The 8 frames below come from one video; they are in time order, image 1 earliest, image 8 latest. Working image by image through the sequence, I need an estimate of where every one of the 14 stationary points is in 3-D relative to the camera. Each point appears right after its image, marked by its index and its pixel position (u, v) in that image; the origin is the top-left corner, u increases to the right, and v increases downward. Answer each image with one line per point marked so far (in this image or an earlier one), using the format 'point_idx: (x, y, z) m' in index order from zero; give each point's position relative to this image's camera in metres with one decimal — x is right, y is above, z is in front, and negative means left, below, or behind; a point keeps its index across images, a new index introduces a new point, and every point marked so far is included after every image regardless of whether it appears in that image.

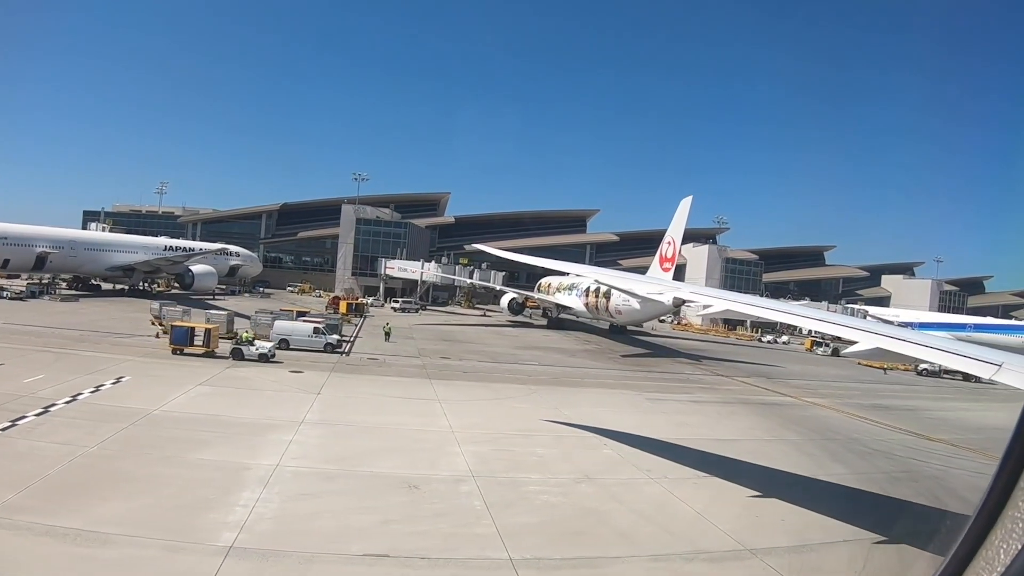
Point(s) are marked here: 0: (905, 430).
0: (+11.1, -3.9, +14.9) m
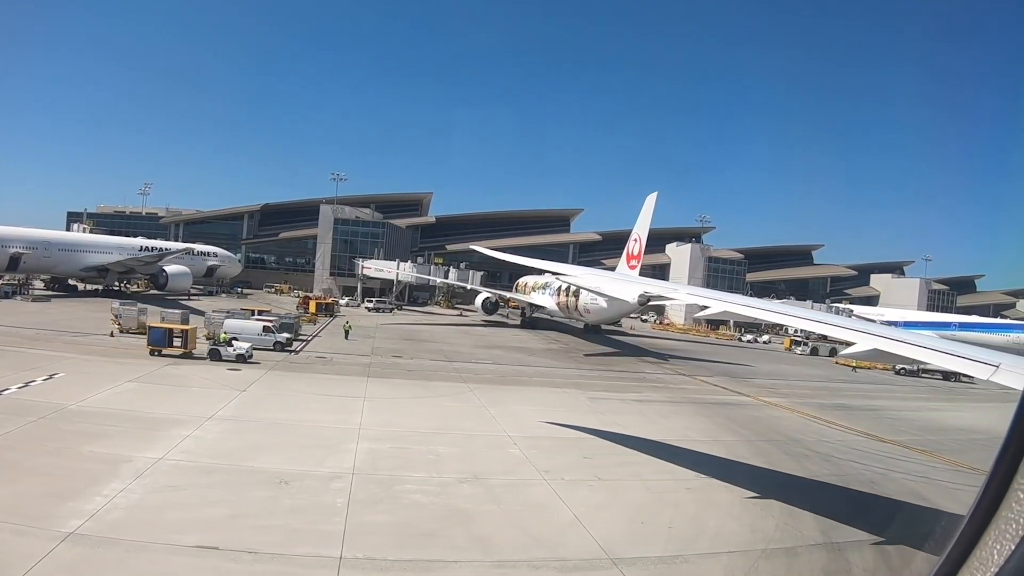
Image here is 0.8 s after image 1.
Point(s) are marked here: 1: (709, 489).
0: (+9.5, -3.8, +14.6) m
1: (+3.2, -3.2, +8.6) m
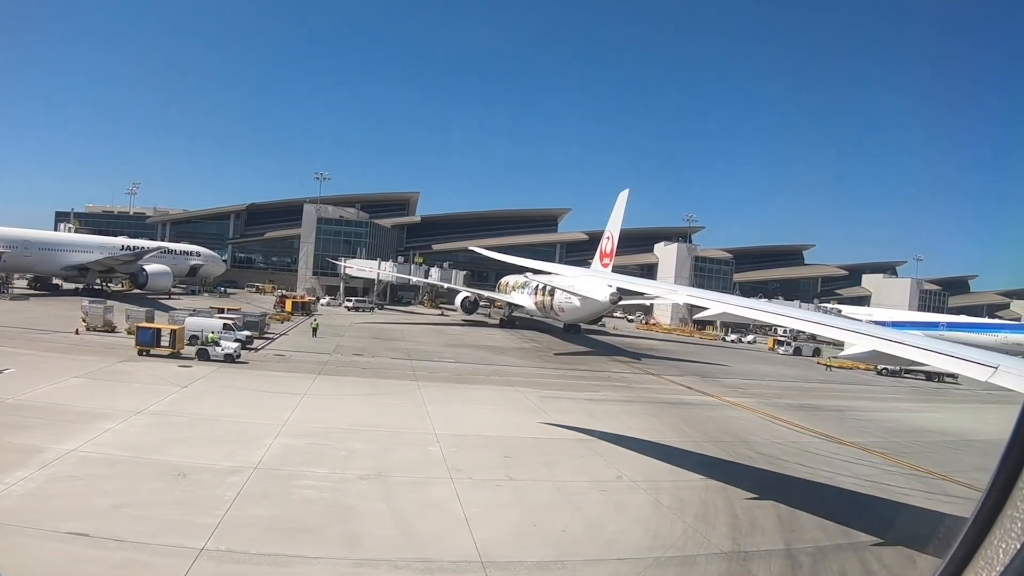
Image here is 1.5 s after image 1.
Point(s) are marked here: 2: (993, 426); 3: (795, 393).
0: (+8.2, -3.8, +14.3) m
1: (+1.8, -3.1, +8.4) m
2: (+16.0, -4.5, +18.1) m
3: (+10.2, -3.7, +19.5) m
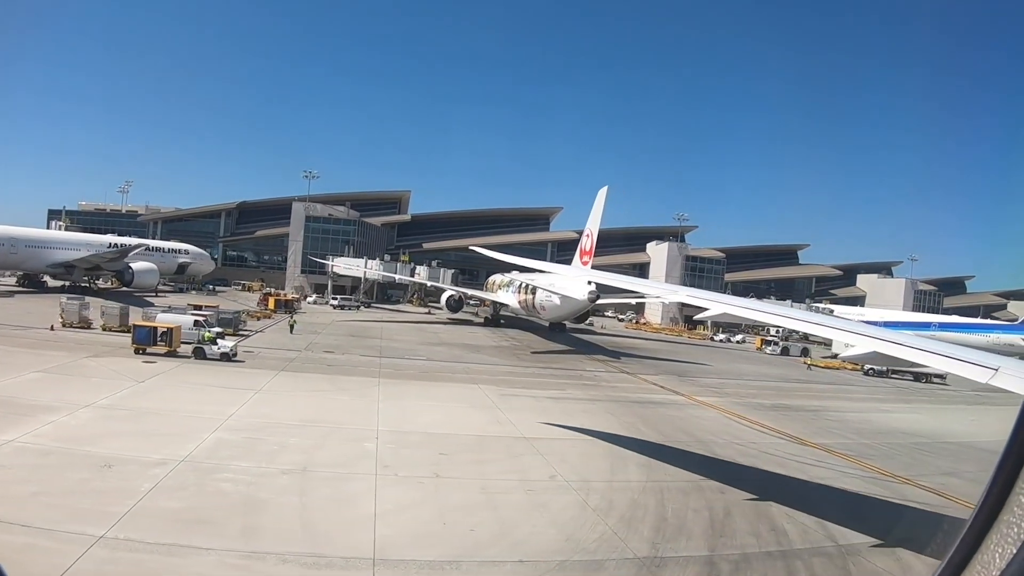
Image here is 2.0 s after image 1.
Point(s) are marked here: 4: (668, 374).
0: (+7.2, -3.7, +14.1) m
1: (+0.7, -3.1, +8.3) m
2: (+15.0, -4.5, +17.8) m
3: (+9.2, -3.7, +19.3) m
4: (+5.7, -3.1, +19.8) m
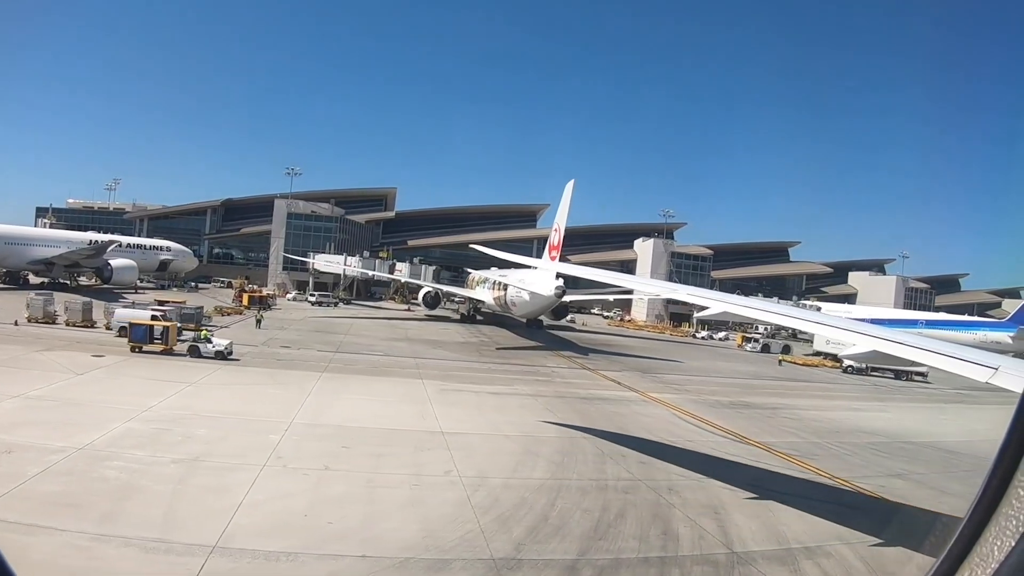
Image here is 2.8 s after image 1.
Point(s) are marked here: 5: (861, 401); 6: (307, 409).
0: (+5.7, -3.6, +13.9) m
1: (-0.9, -2.9, +8.2) m
2: (+13.6, -4.4, +17.4) m
3: (+7.8, -3.5, +19.0) m
4: (+4.3, -3.0, +19.6) m
5: (+12.7, -4.1, +19.8) m
6: (-4.2, -2.5, +11.3) m
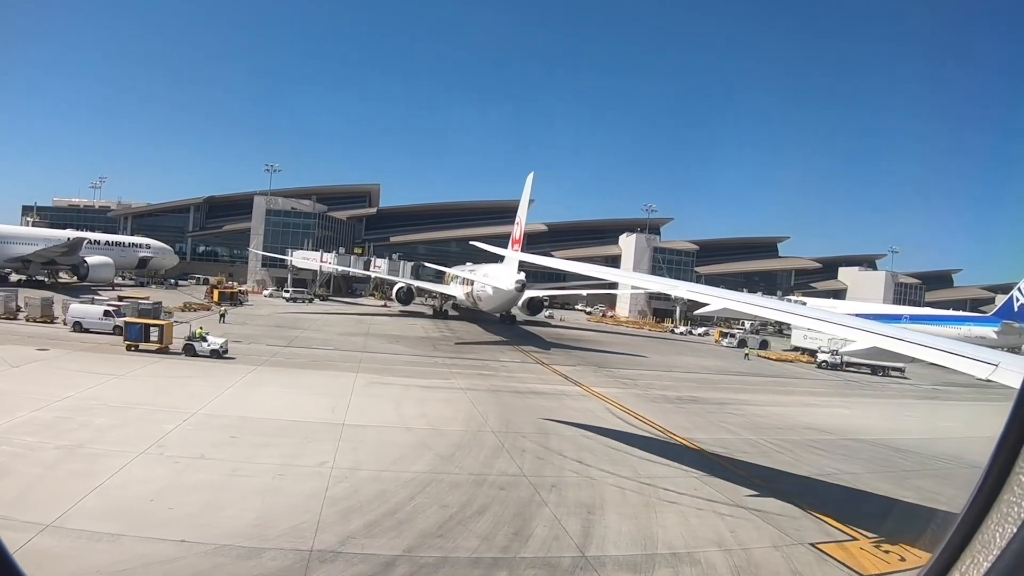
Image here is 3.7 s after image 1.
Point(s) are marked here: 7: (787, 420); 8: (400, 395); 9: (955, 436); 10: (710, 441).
0: (+3.9, -3.4, +13.6) m
1: (-2.8, -2.8, +8.1) m
2: (+11.9, -4.1, +16.9) m
3: (+6.2, -3.3, +18.7) m
4: (+2.7, -2.8, +19.3) m
5: (+11.1, -3.9, +19.3) m
6: (-6.0, -2.4, +11.3) m
7: (+7.6, -3.8, +15.1) m
8: (-2.6, -2.6, +13.1) m
9: (+12.6, -4.3, +15.4) m
10: (+4.7, -3.5, +12.7) m
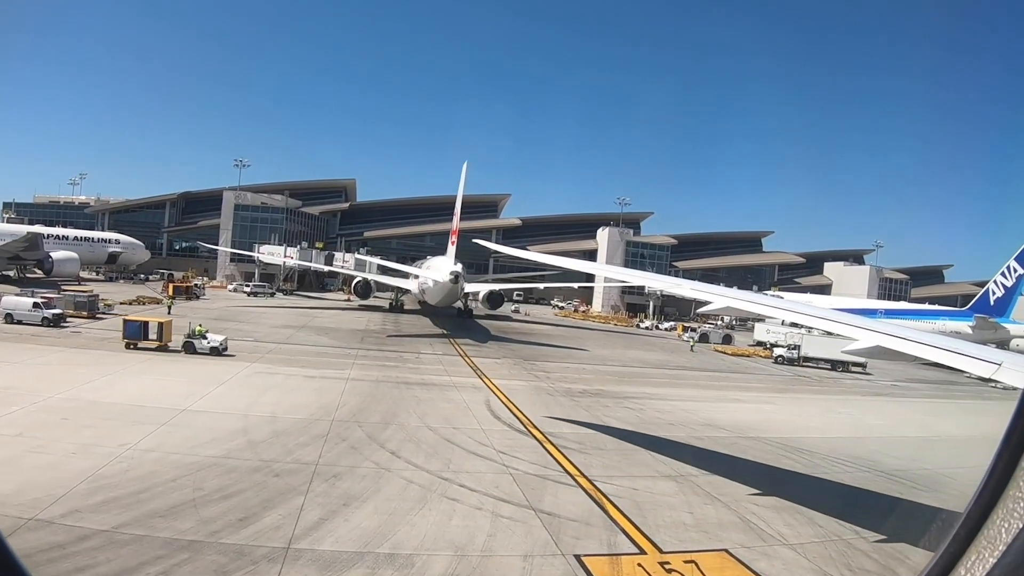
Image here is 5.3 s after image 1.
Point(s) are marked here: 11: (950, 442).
0: (+1.0, -3.1, +13.2) m
1: (-5.9, -2.5, +8.0) m
2: (+9.2, -3.8, +16.2) m
3: (+3.6, -3.0, +18.2) m
4: (+0.1, -2.5, +19.0) m
5: (+8.4, -3.6, +18.6) m
6: (-9.0, -2.1, +11.4) m
7: (+4.8, -3.5, +14.5) m
8: (-5.5, -2.4, +13.0) m
9: (+9.8, -4.0, +14.7) m
10: (+1.8, -3.3, +12.3) m
11: (+11.8, -4.2, +14.7) m
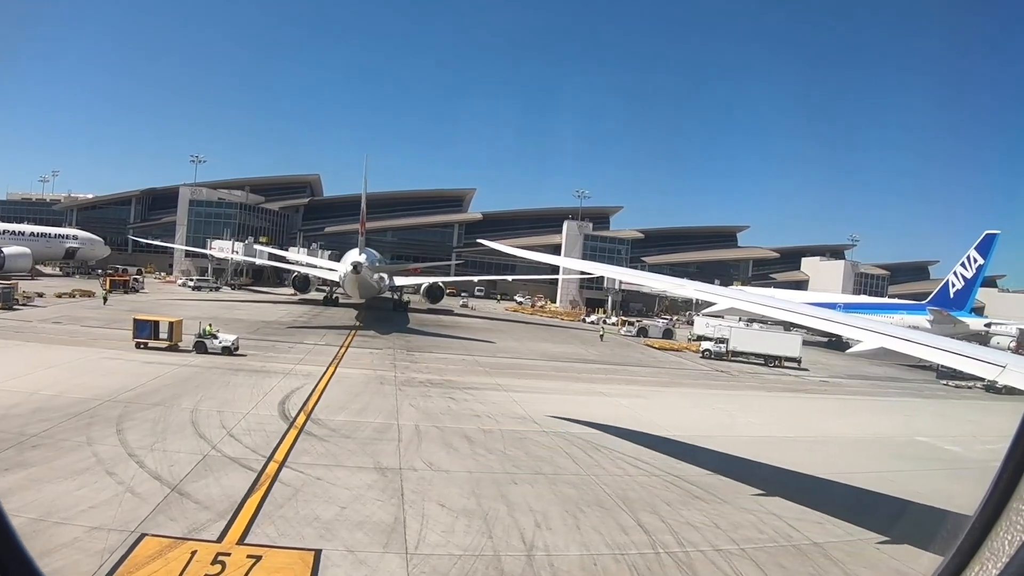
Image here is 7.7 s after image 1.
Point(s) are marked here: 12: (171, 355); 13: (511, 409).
0: (-3.2, -2.8, +12.8) m
1: (-10.5, -2.2, +8.1) m
2: (+5.1, -3.5, +15.2) m
3: (-0.4, -2.6, +17.6) m
4: (-3.8, -2.1, +18.6) m
5: (+4.6, -3.2, +17.7) m
6: (-13.3, -1.8, +11.6) m
7: (+0.7, -3.1, +13.9) m
8: (-9.7, -2.0, +13.0) m
9: (+5.6, -3.6, +13.7) m
10: (-2.5, -2.9, +11.8) m
11: (+7.7, -3.8, +13.6) m
12: (-9.9, -1.8, +15.8) m
13: (+0.1, -3.1, +13.1) m
